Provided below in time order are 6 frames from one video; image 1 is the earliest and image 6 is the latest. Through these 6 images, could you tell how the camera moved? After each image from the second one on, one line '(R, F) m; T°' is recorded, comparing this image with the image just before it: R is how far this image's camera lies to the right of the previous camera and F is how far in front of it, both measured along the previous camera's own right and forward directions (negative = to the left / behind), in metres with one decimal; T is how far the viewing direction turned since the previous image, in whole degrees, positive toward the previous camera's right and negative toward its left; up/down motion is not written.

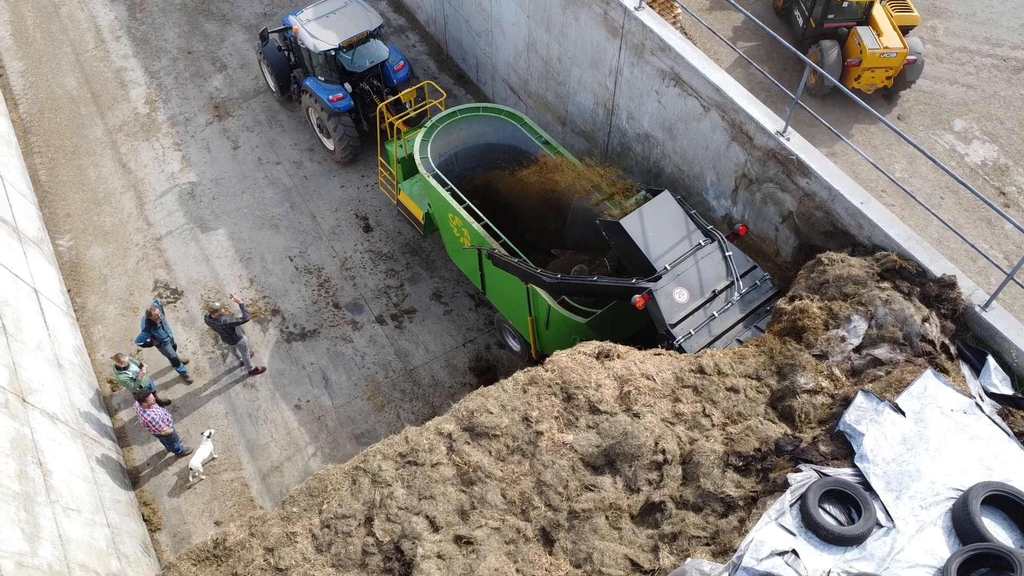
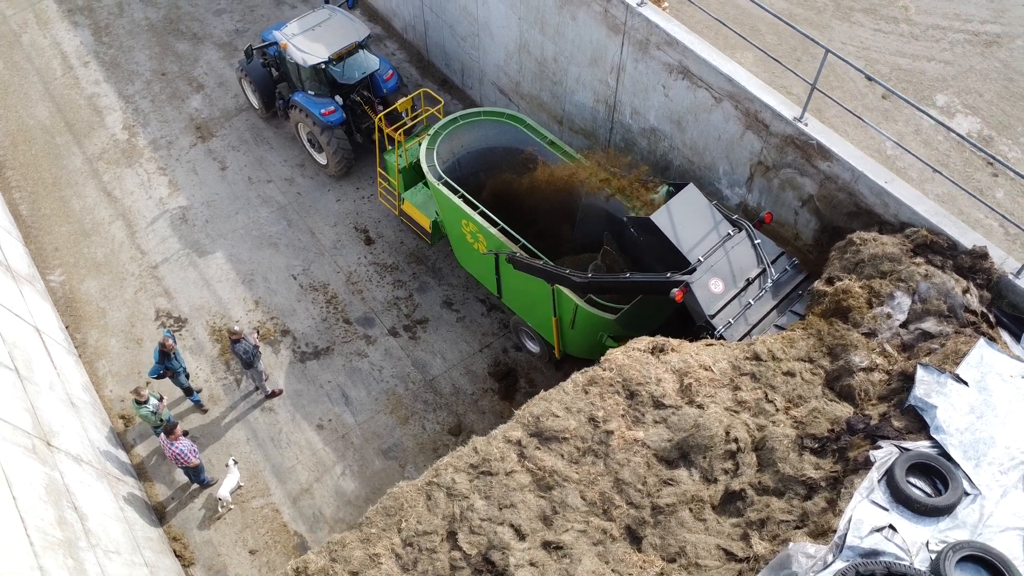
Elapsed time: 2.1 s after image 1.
(-0.5, 0.0) m; +3°
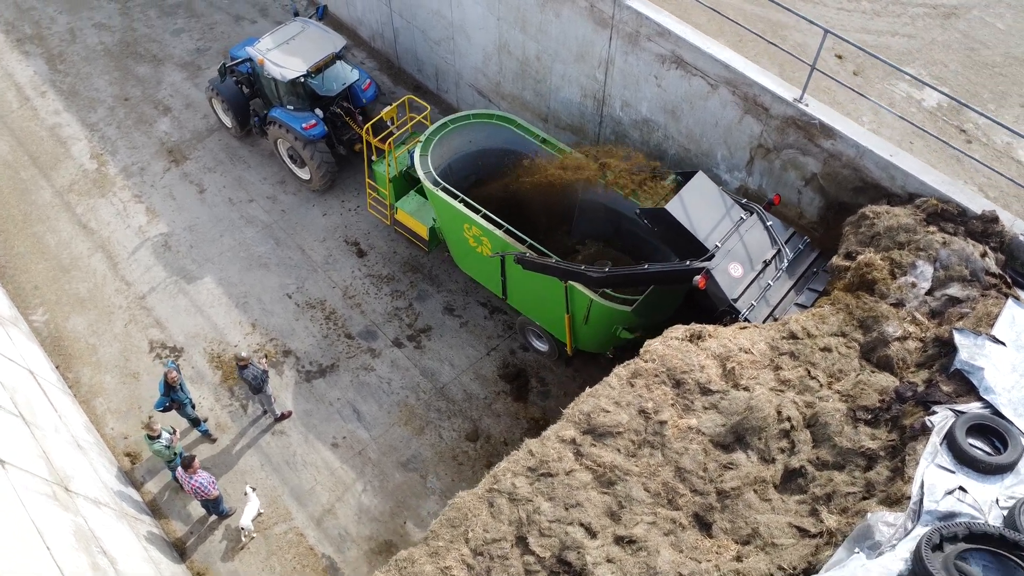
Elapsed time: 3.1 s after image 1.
(-0.5, 0.0) m; +3°
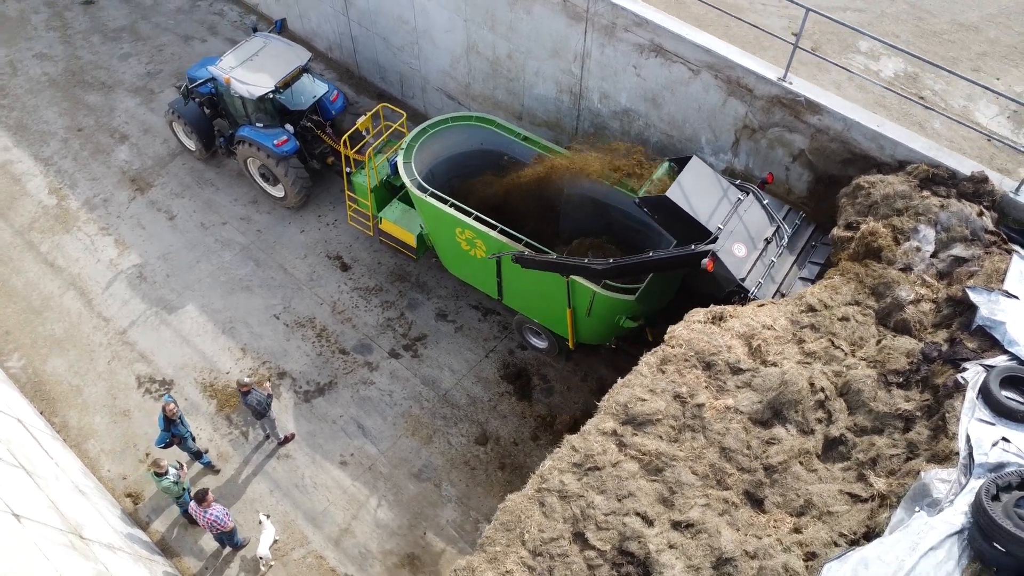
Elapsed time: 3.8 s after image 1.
(-0.4, 0.0) m; +4°
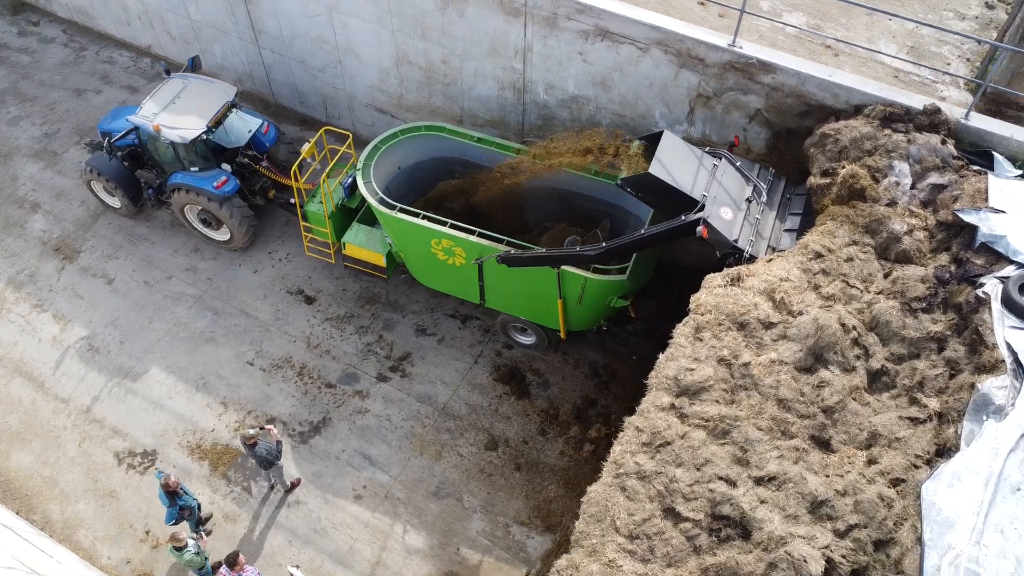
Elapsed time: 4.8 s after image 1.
(-0.8, +0.1) m; +8°
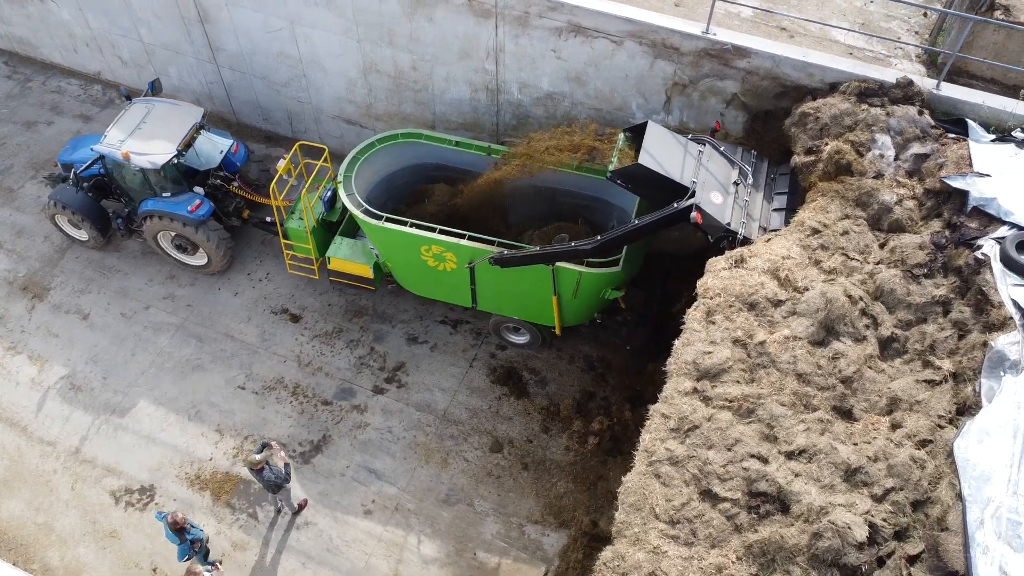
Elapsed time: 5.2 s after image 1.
(-0.4, 0.0) m; +4°
